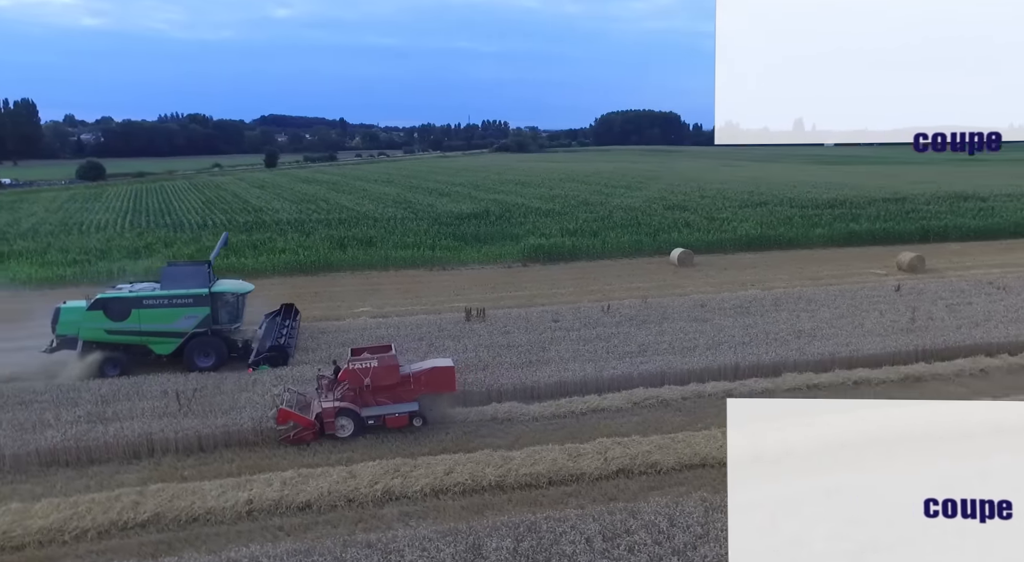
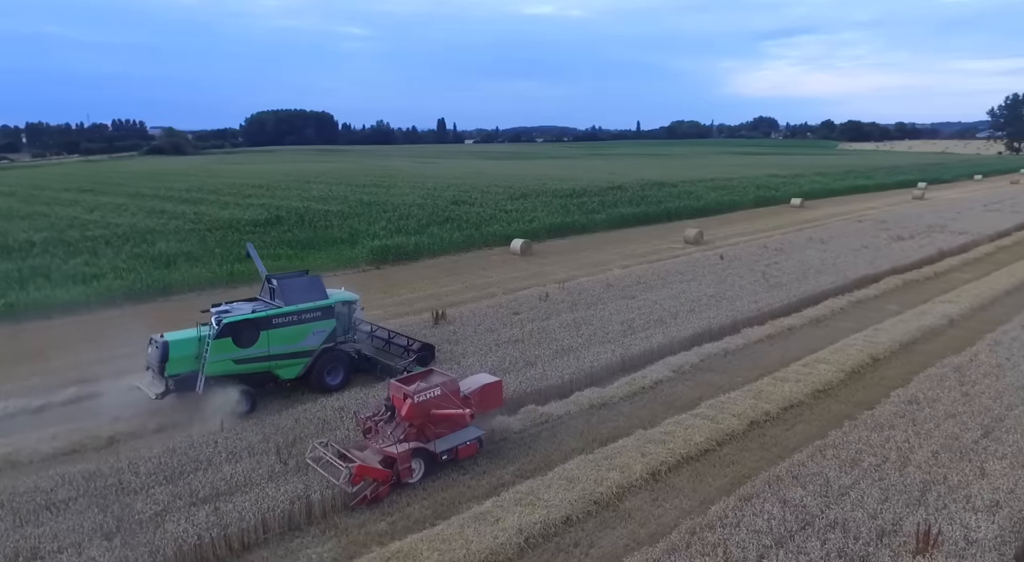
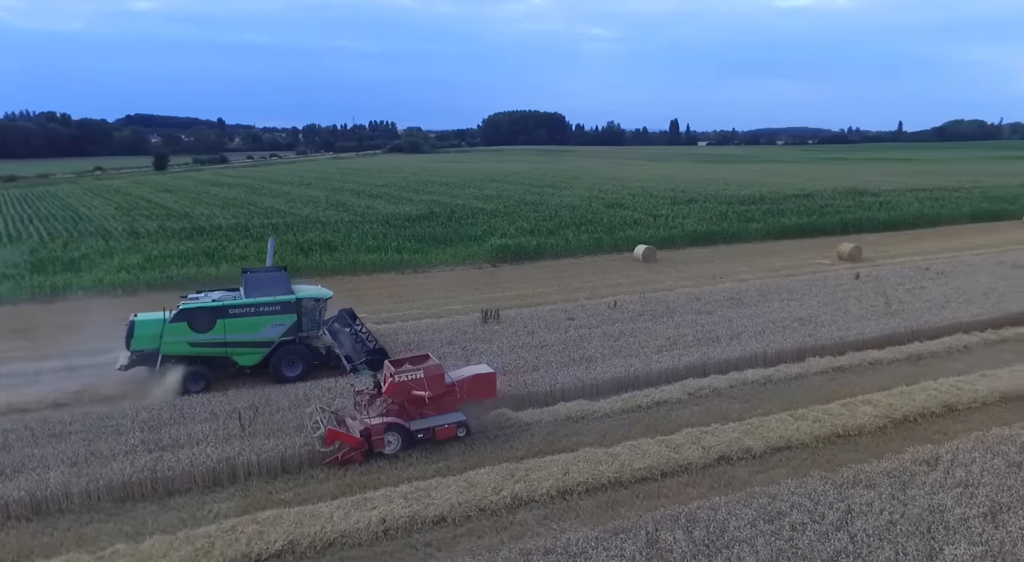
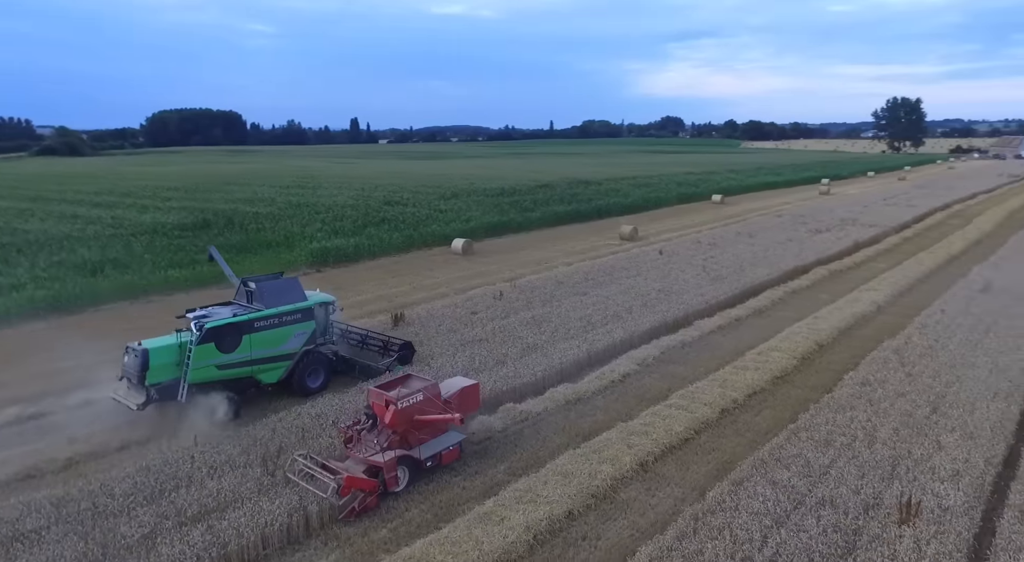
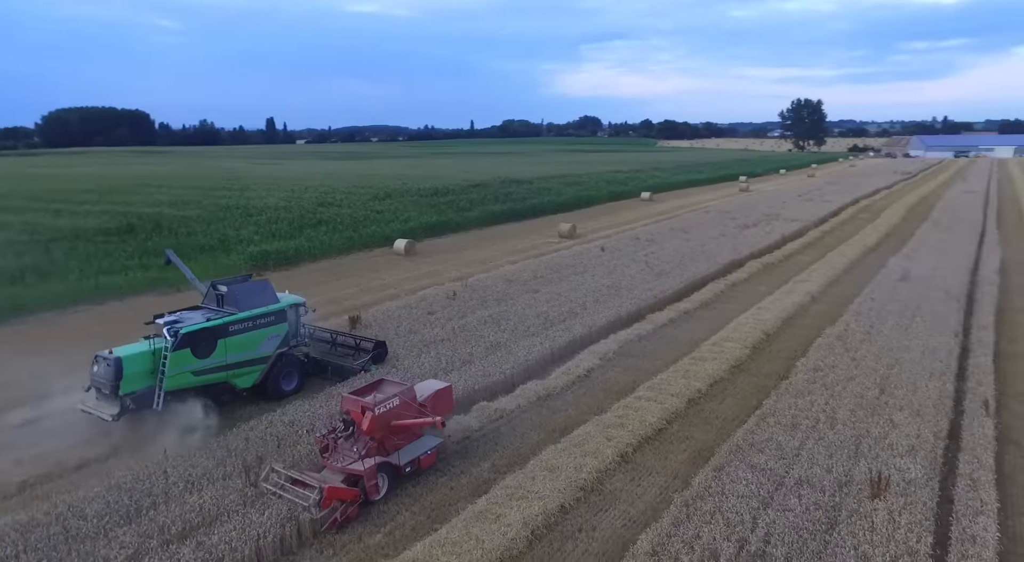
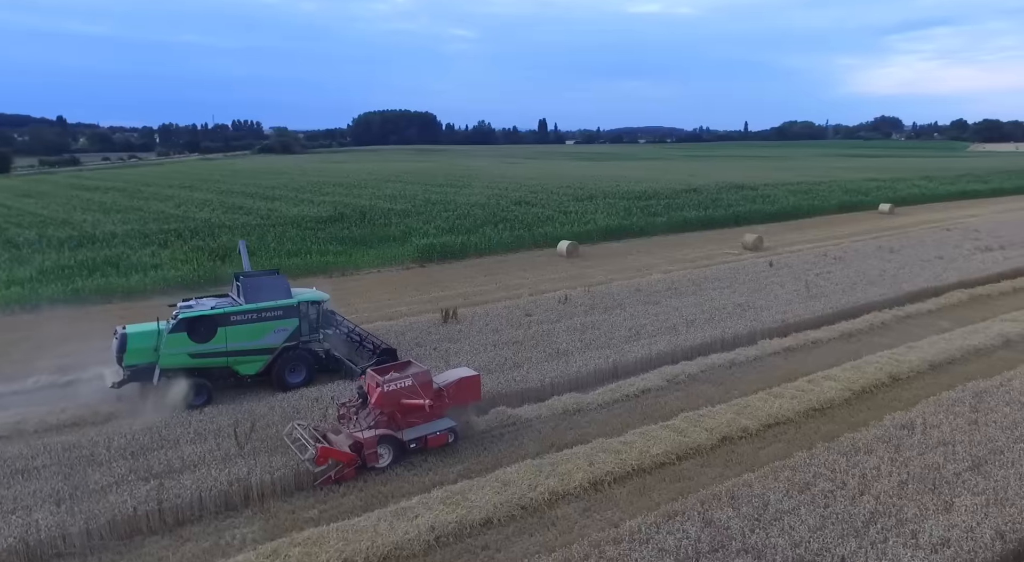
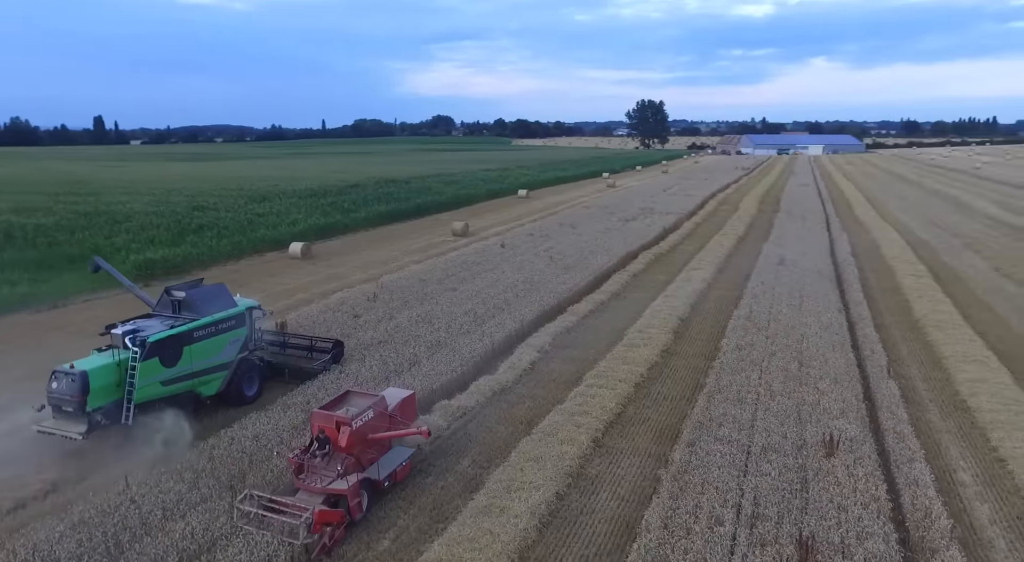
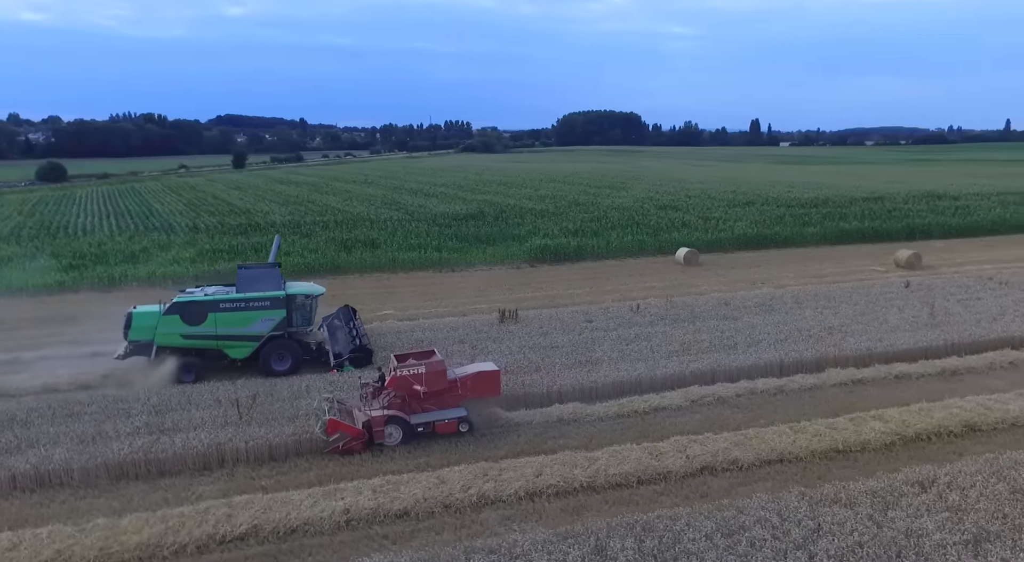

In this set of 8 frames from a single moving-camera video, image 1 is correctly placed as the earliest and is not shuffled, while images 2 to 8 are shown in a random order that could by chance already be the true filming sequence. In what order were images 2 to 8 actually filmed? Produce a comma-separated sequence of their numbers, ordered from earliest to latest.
8, 3, 6, 2, 4, 5, 7
